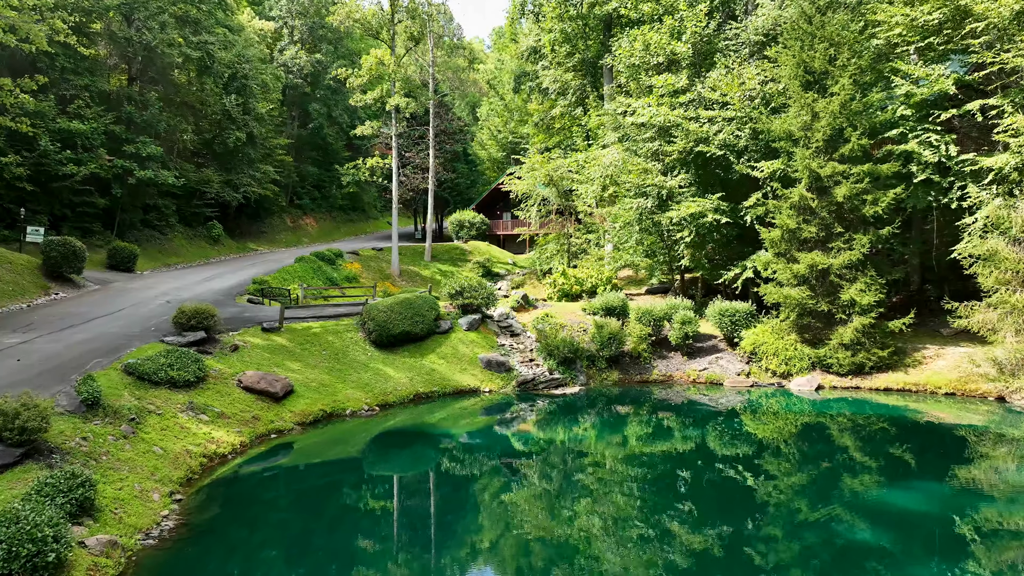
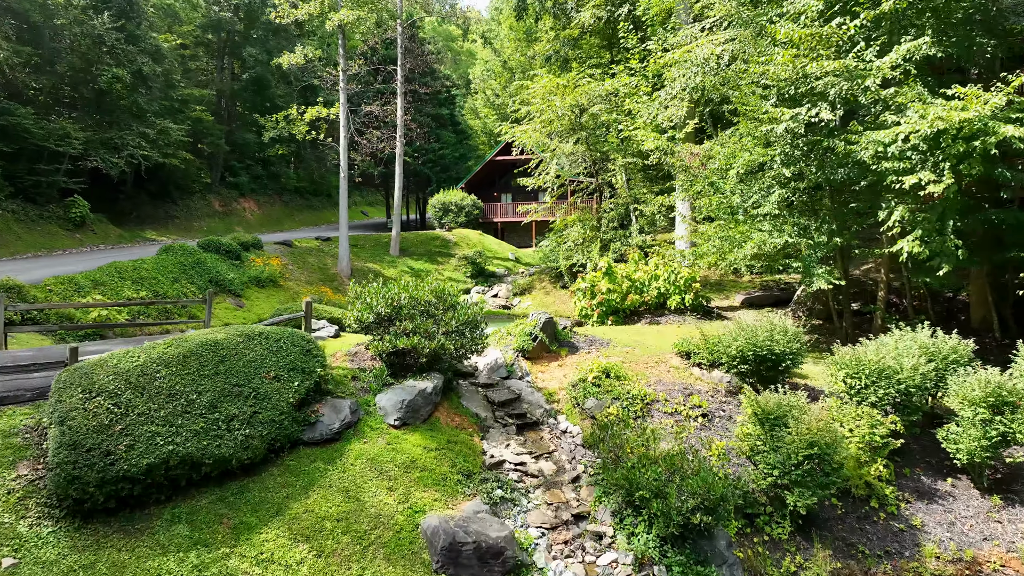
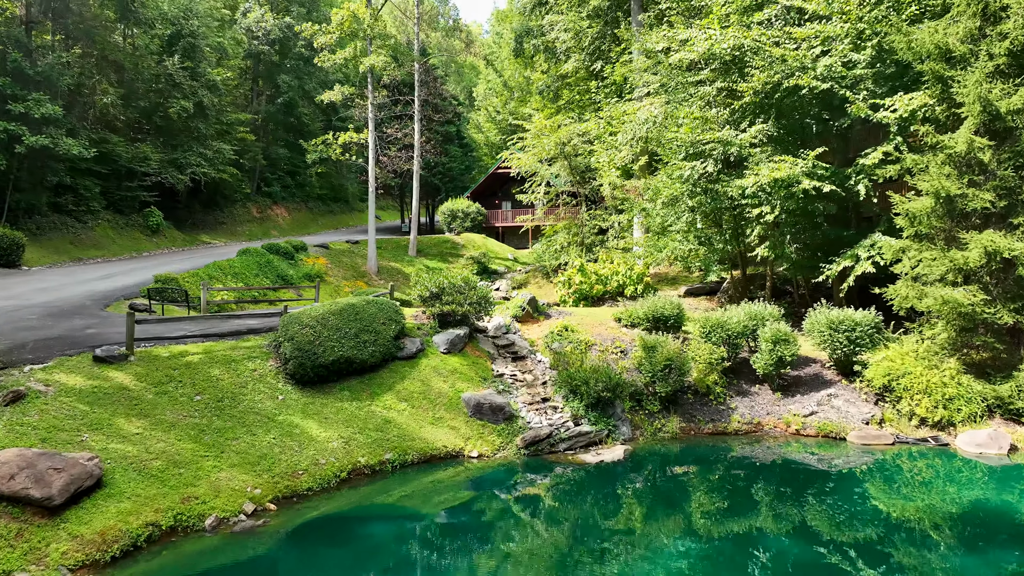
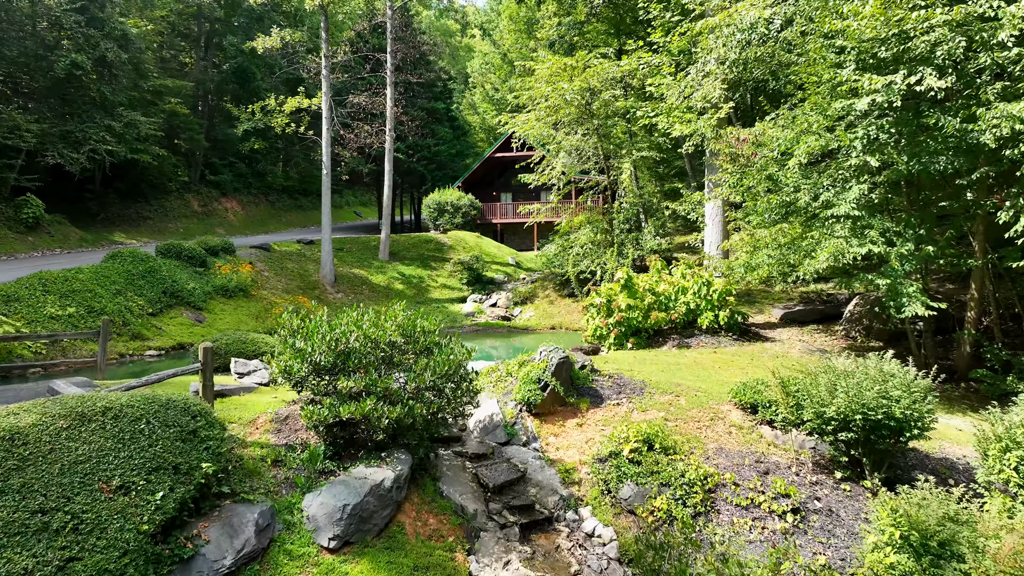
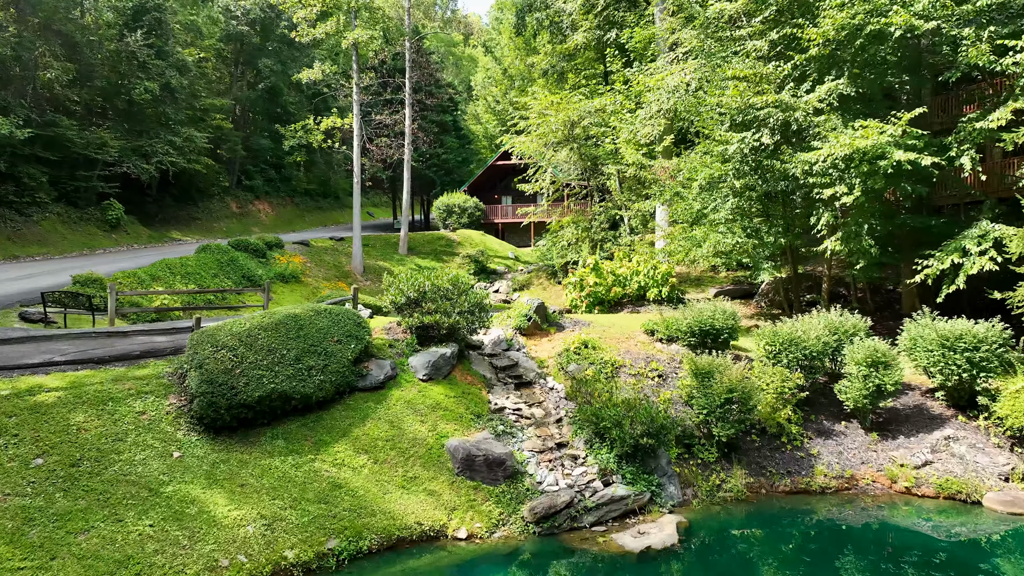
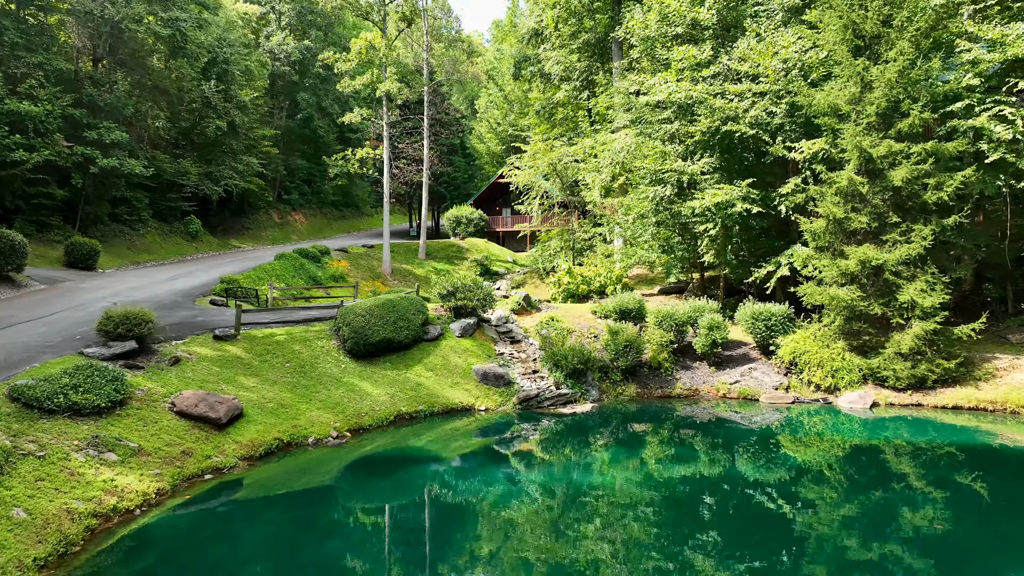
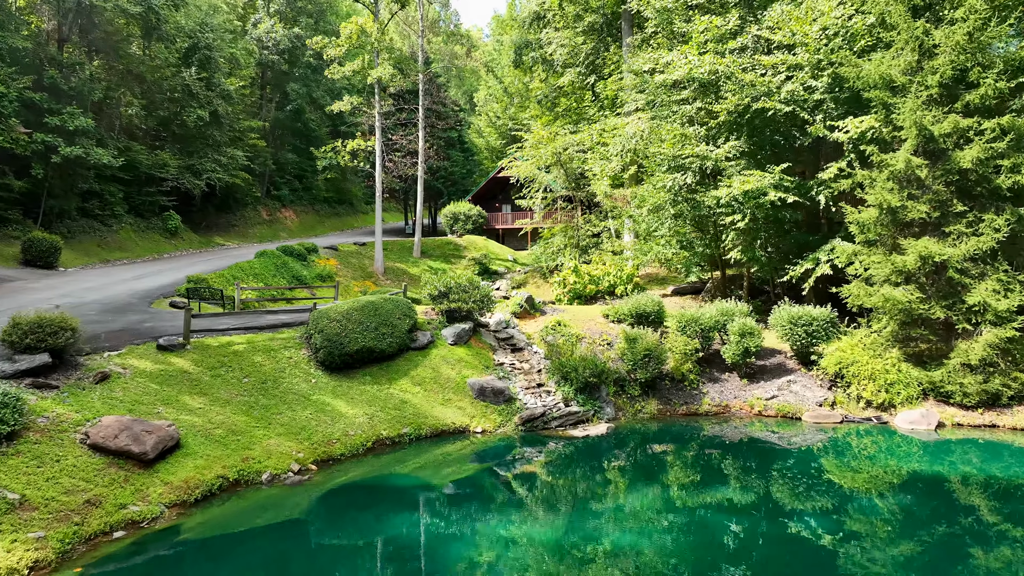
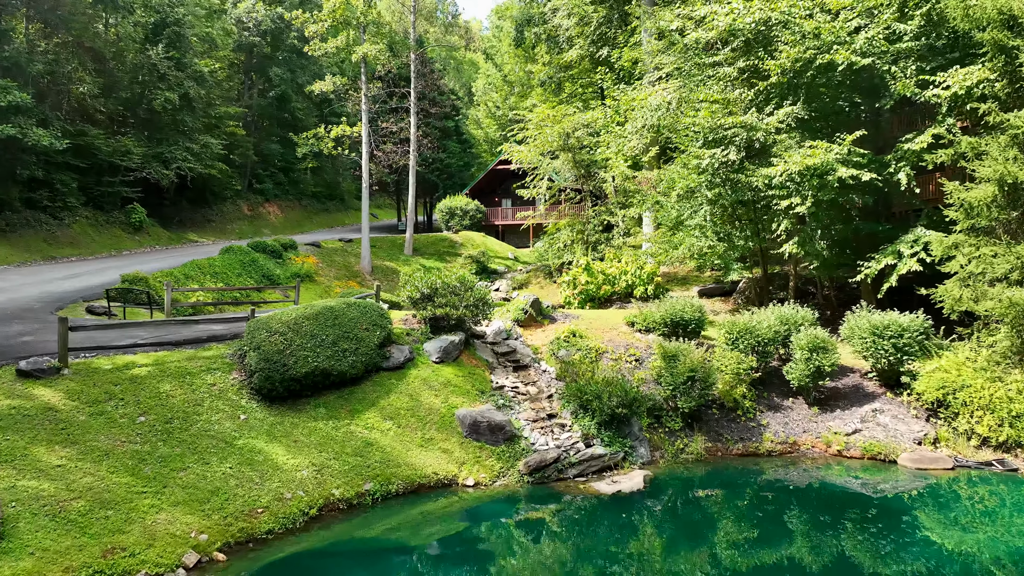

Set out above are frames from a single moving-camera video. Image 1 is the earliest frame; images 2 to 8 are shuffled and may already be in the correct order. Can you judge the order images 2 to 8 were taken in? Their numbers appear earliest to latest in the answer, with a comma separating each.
6, 7, 3, 8, 5, 2, 4
